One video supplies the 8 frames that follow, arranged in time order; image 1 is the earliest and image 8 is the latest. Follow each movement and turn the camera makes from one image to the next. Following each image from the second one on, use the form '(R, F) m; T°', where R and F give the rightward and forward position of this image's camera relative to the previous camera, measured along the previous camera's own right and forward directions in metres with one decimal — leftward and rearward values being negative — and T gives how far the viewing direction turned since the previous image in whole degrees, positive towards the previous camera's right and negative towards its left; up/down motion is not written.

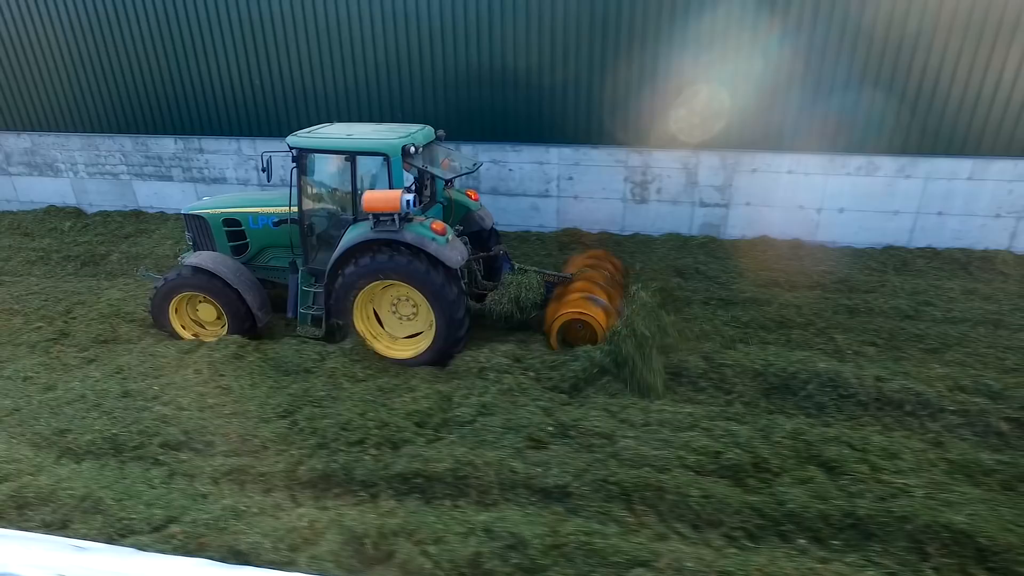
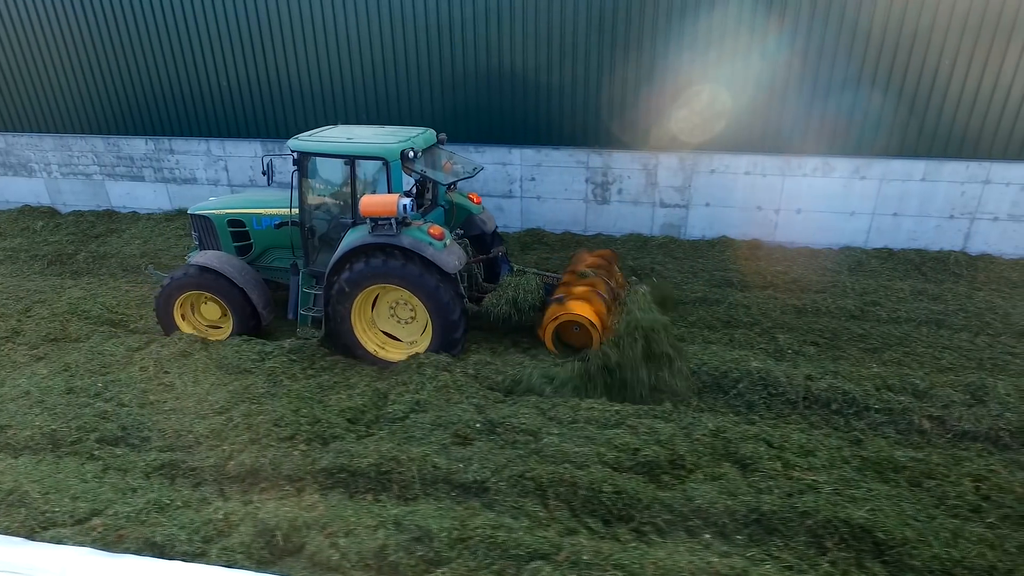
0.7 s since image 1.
(+0.3, -0.1) m; 0°
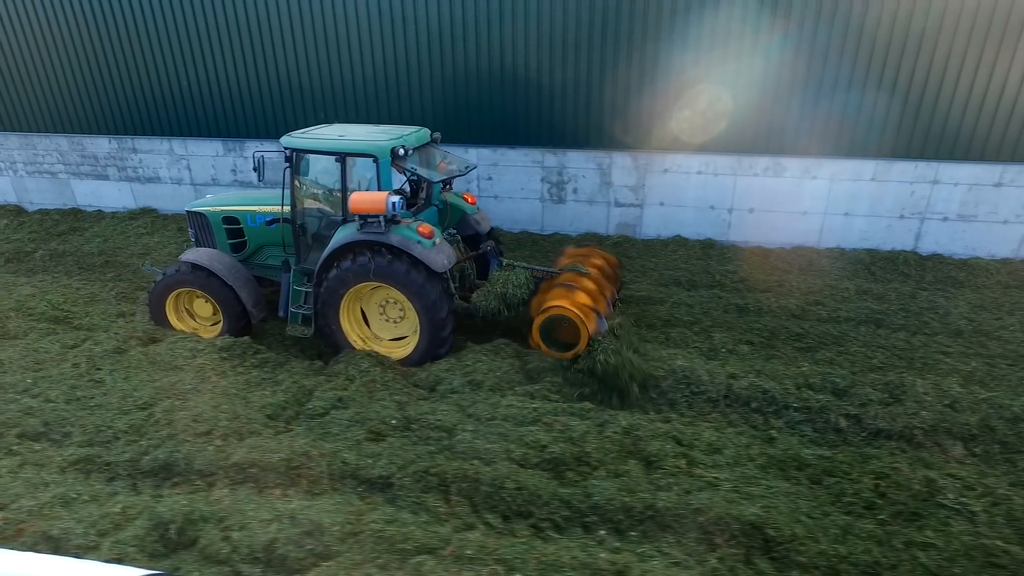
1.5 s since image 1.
(+0.4, 0.0) m; 0°
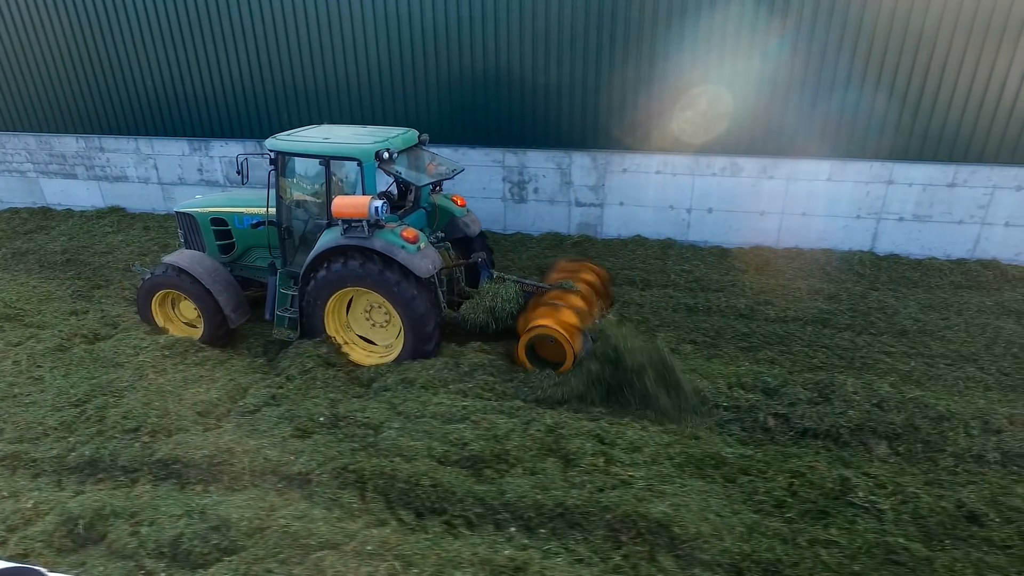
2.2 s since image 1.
(+0.4, 0.0) m; 0°
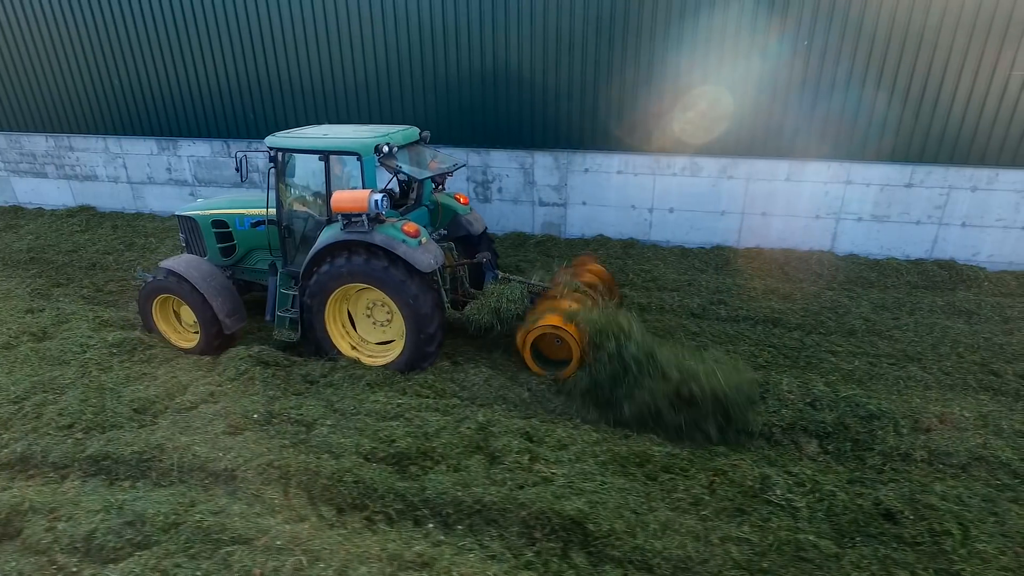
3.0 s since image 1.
(+0.3, 0.0) m; 0°
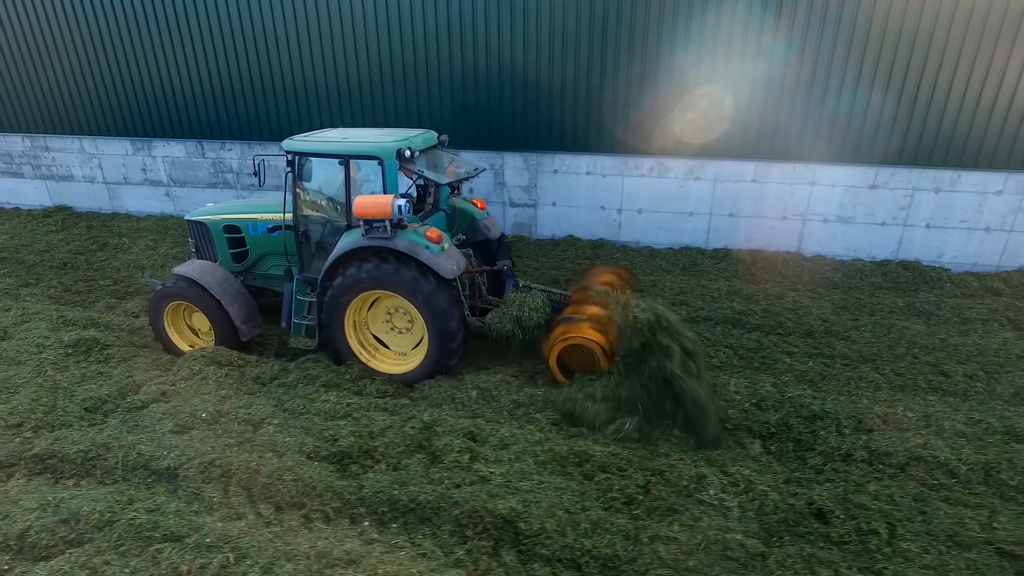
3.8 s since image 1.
(+0.3, 0.0) m; 0°
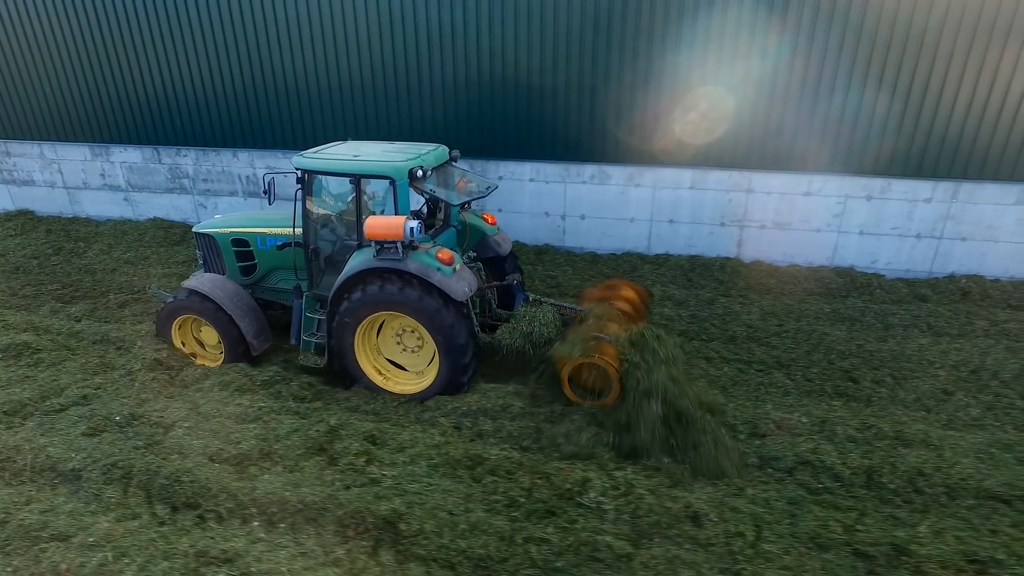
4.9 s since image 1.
(+0.5, -0.1) m; 0°
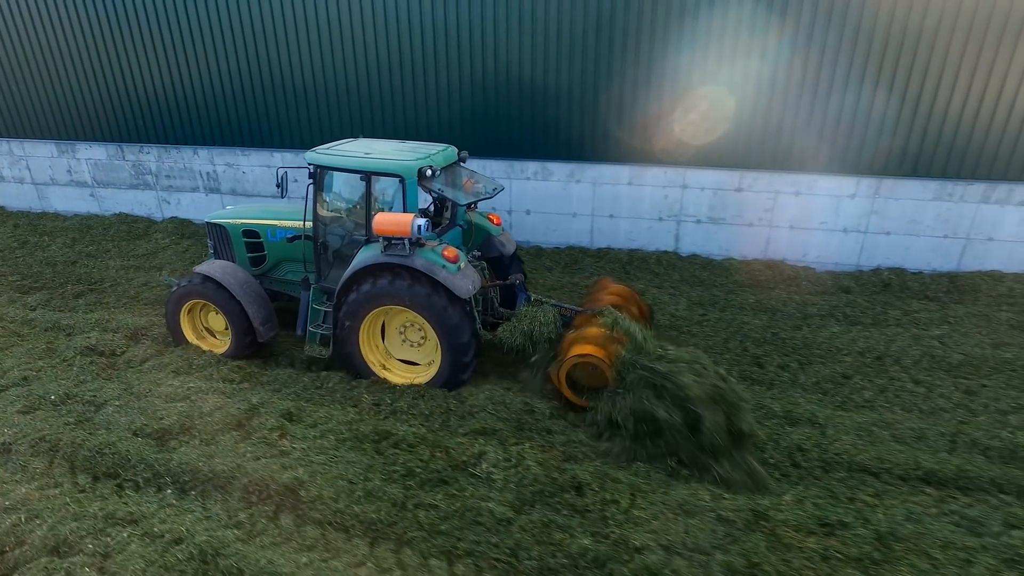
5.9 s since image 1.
(+0.5, -0.2) m; 0°
